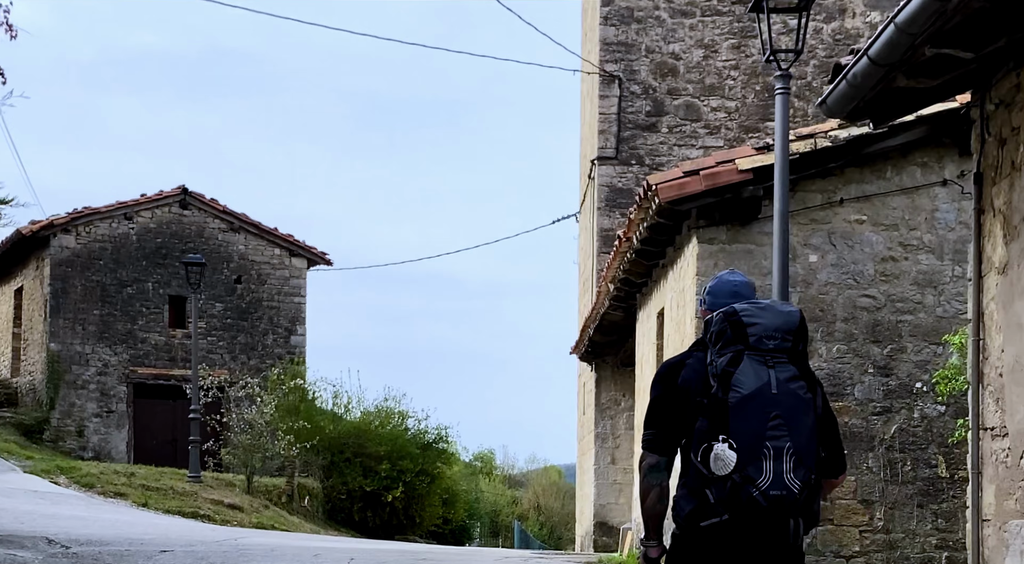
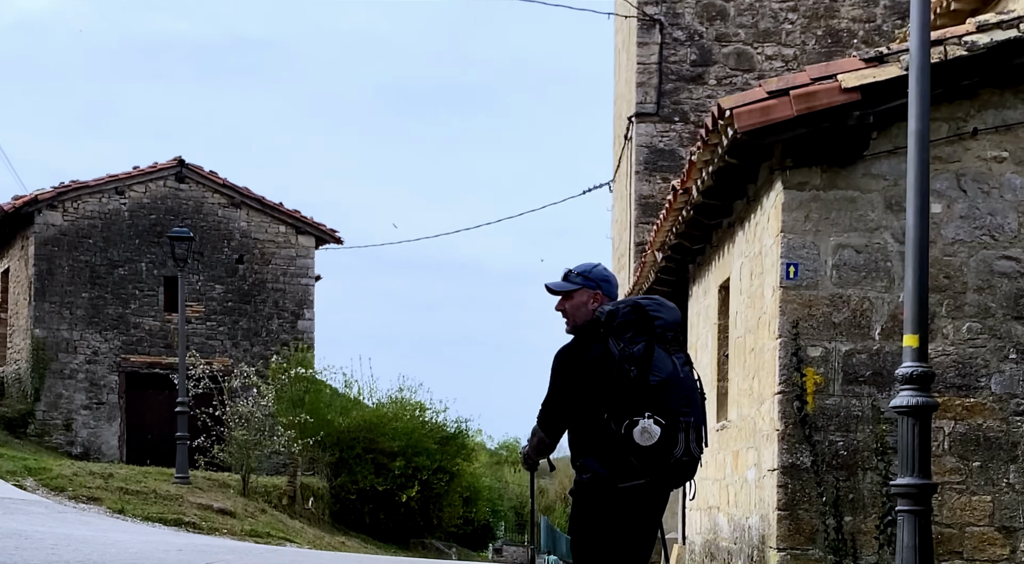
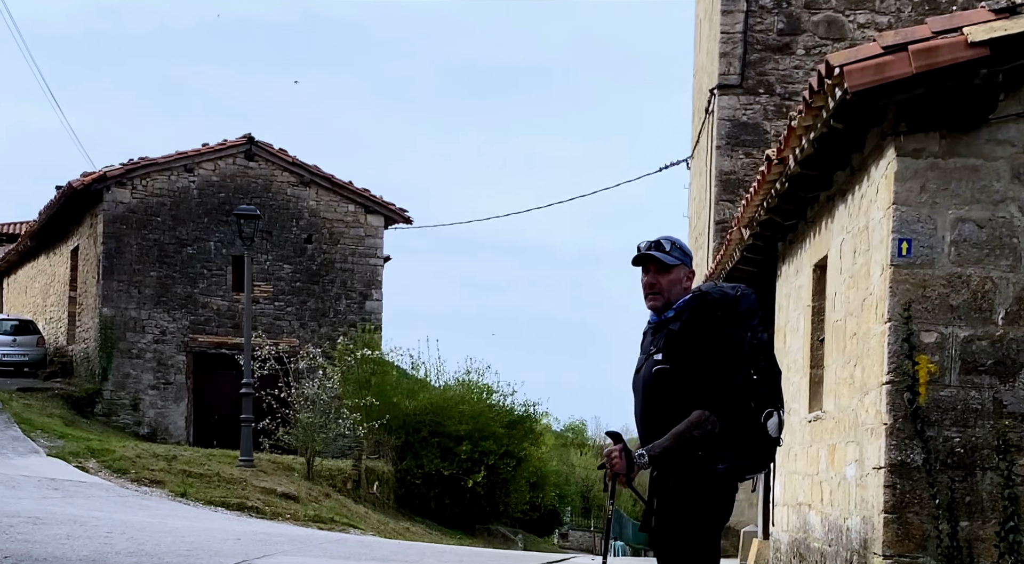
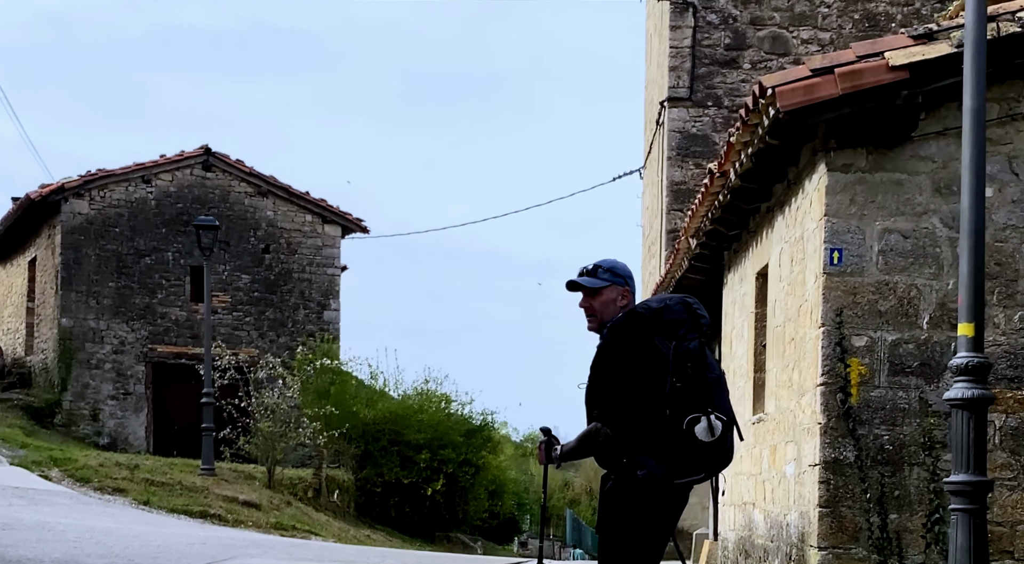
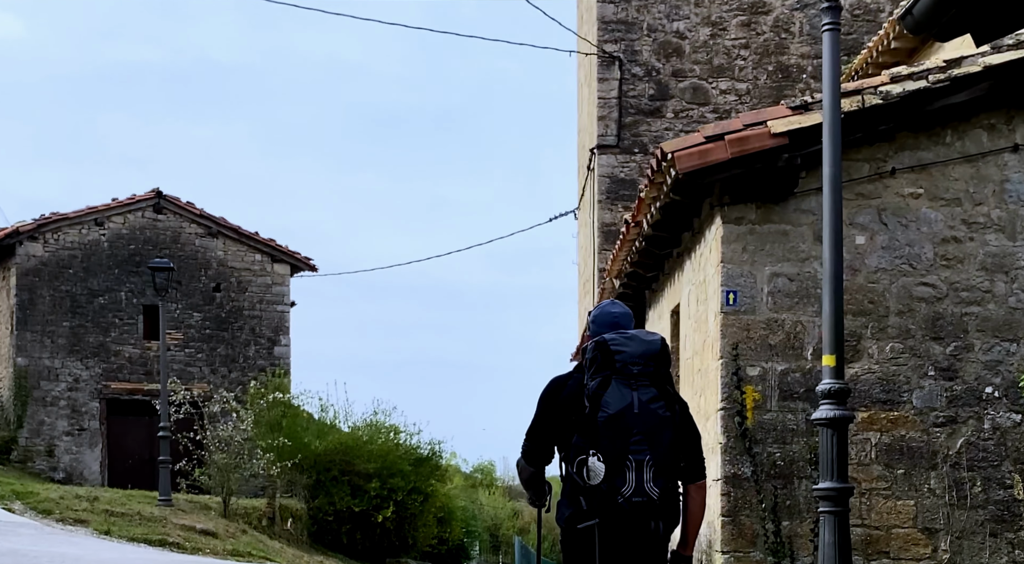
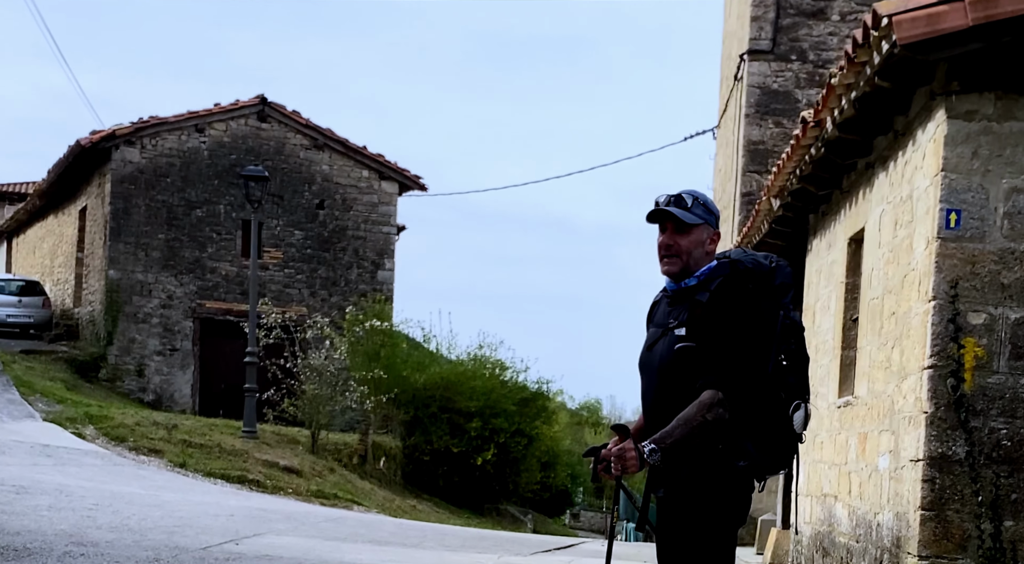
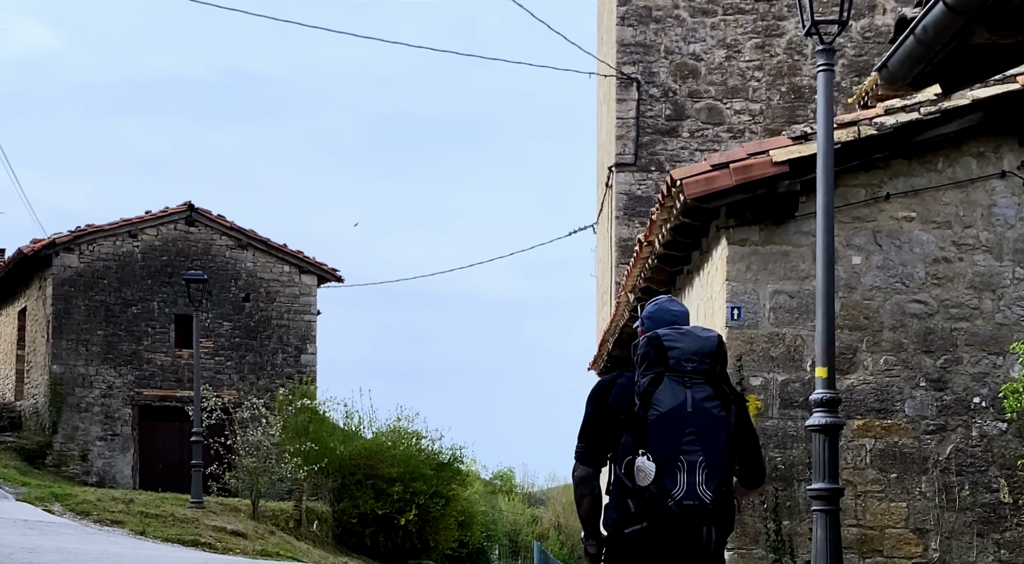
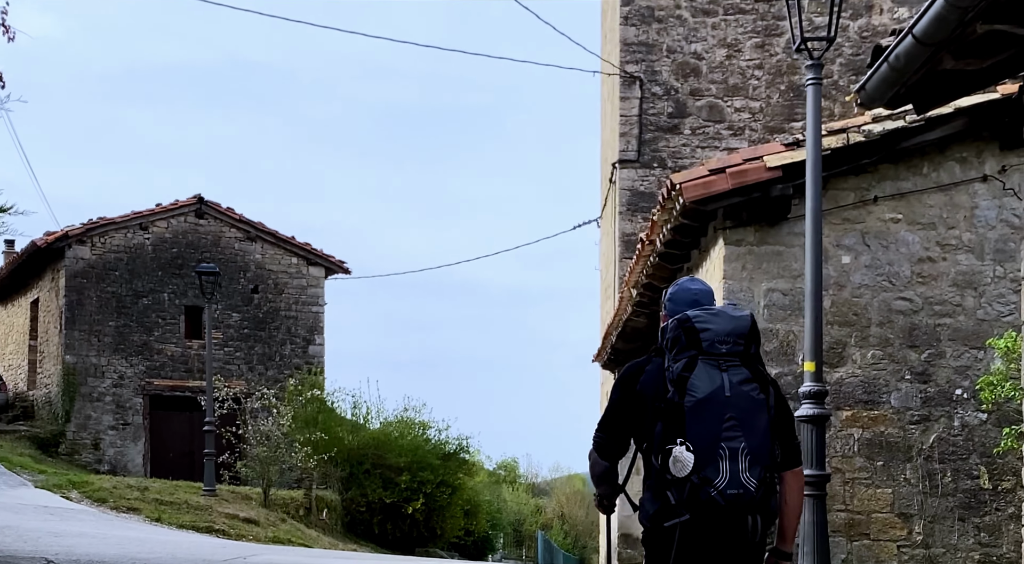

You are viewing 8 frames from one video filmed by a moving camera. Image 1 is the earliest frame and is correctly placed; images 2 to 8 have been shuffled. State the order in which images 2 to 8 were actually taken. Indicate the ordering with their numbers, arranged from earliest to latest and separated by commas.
8, 7, 5, 2, 4, 3, 6
